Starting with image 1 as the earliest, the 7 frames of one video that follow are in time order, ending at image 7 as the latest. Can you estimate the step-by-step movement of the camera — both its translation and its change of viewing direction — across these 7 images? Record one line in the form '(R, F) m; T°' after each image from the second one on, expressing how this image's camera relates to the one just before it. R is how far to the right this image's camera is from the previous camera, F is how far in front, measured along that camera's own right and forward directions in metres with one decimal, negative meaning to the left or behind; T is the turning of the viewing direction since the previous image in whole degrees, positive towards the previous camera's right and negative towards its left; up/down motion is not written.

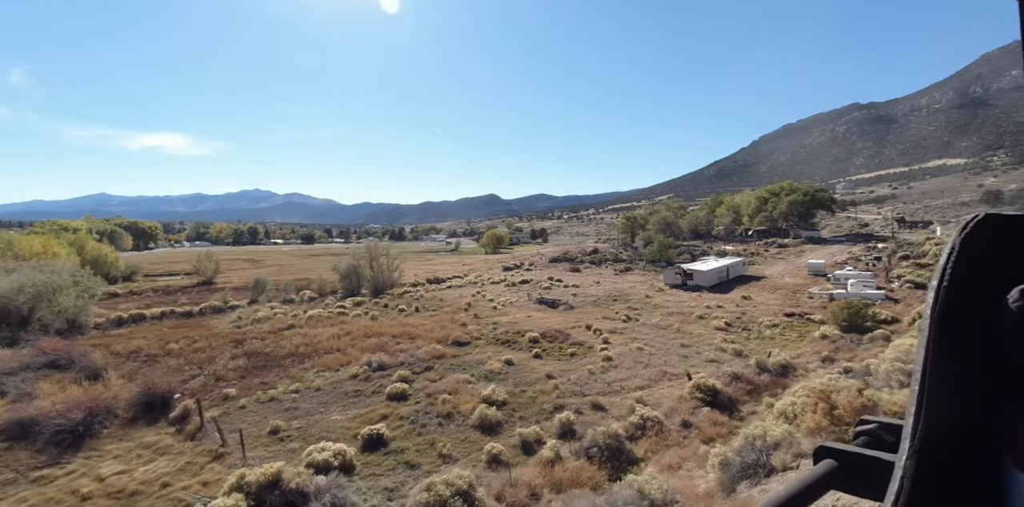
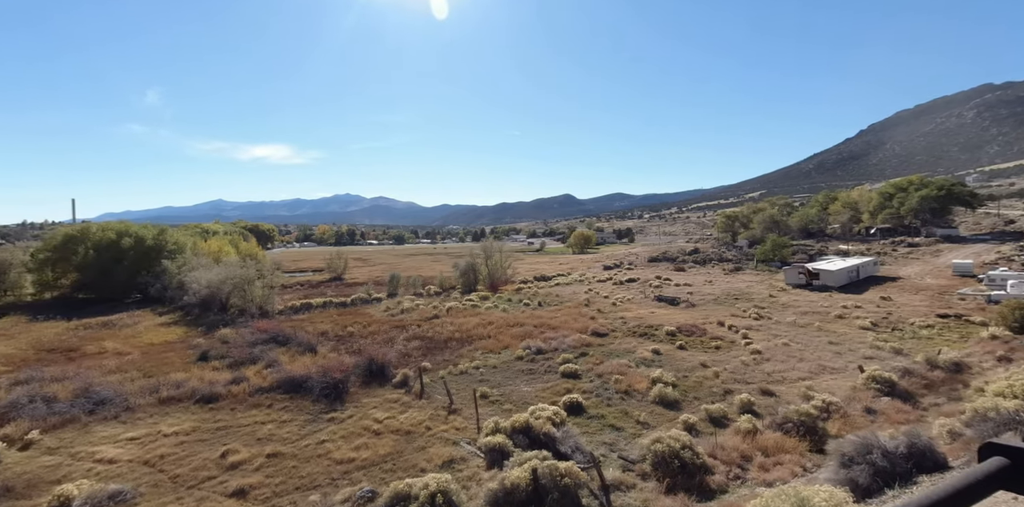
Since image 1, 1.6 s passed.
(-5.1, -3.5) m; -9°
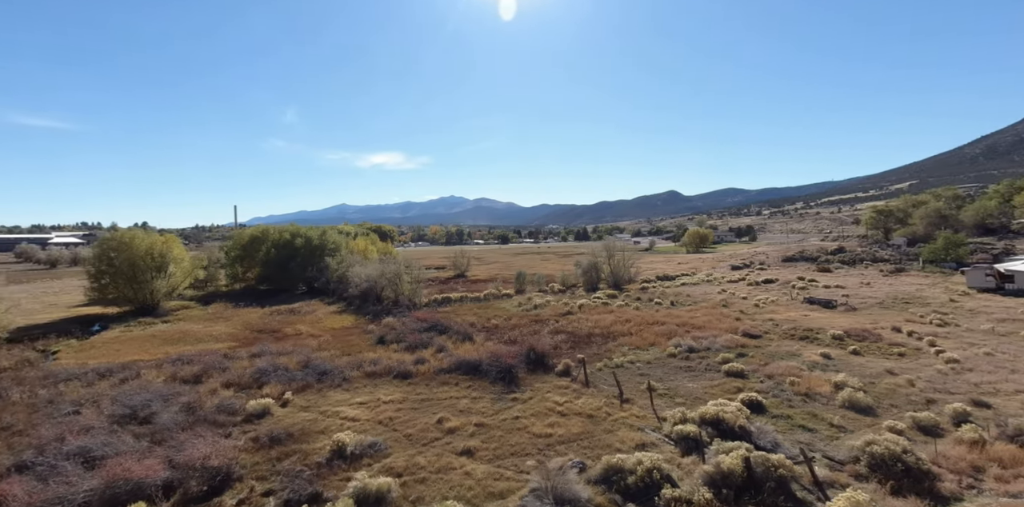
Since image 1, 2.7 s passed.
(-3.6, -1.8) m; -12°
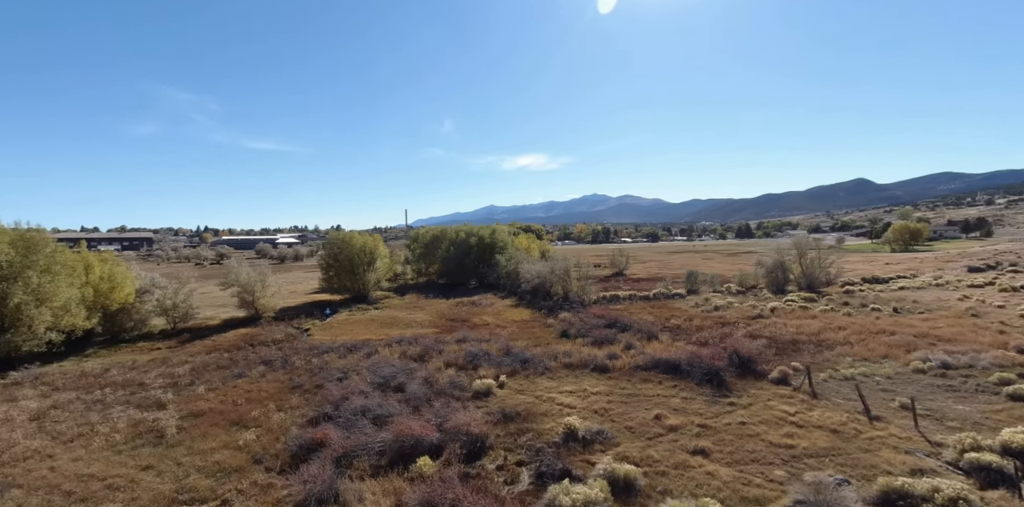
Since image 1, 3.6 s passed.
(-3.3, -0.9) m; -18°
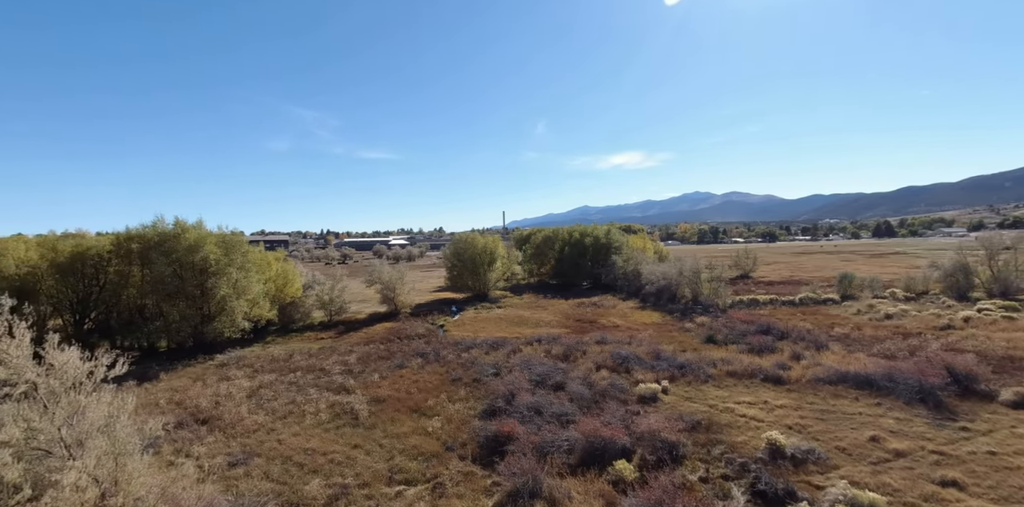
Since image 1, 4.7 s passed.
(-3.8, 0.0) m; -12°
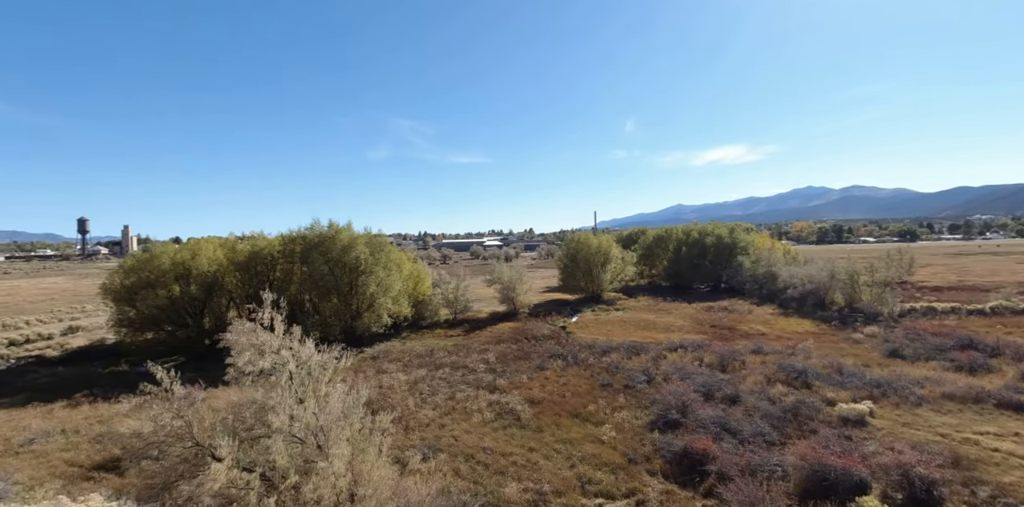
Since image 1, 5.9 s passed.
(-4.1, +0.7) m; -11°
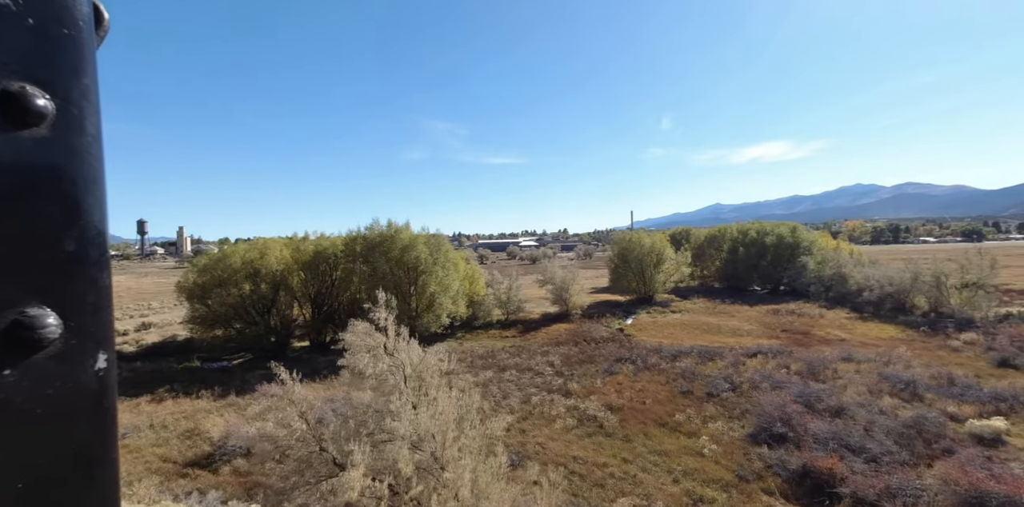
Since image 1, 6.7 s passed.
(-2.5, +0.9) m; -4°
